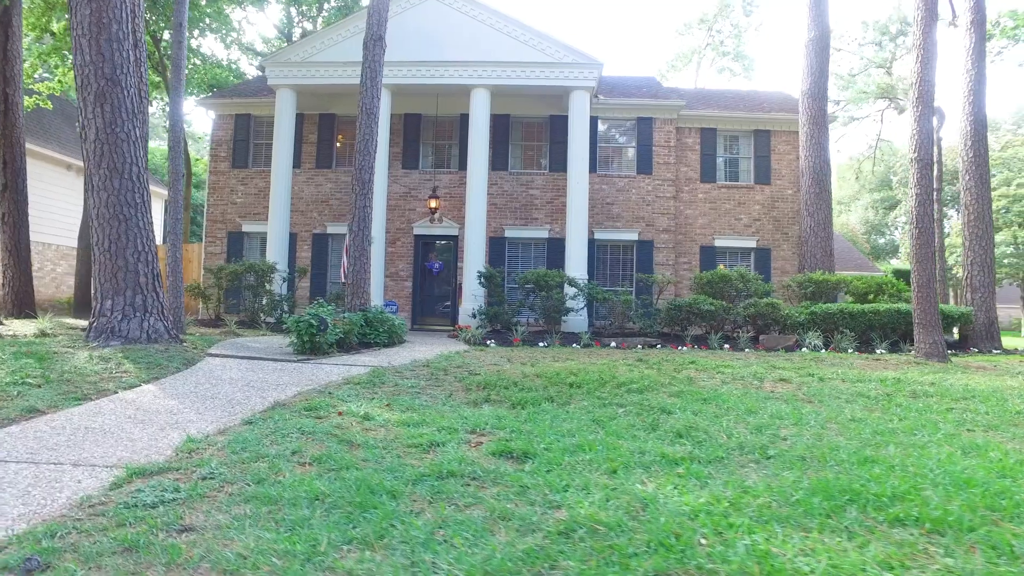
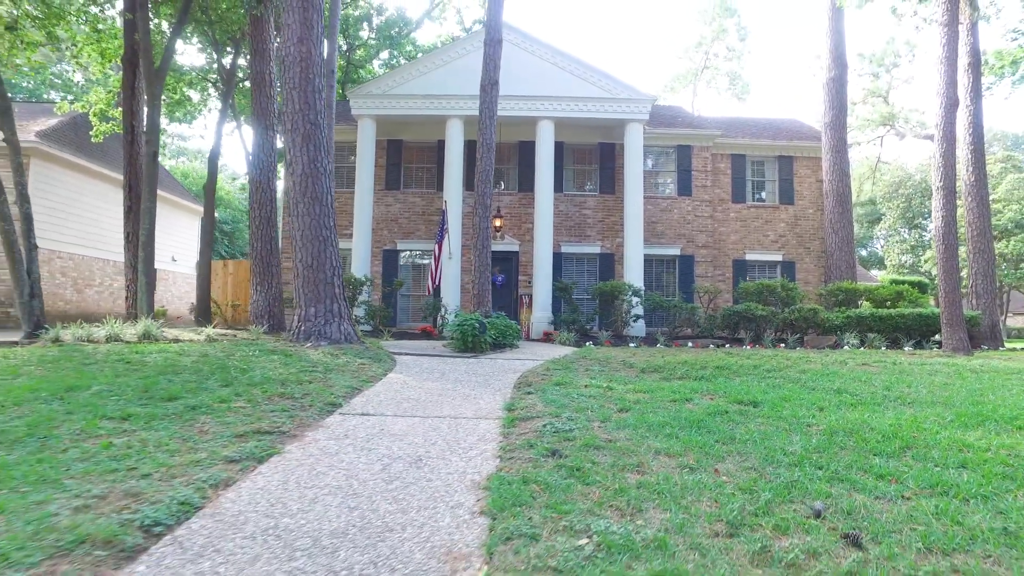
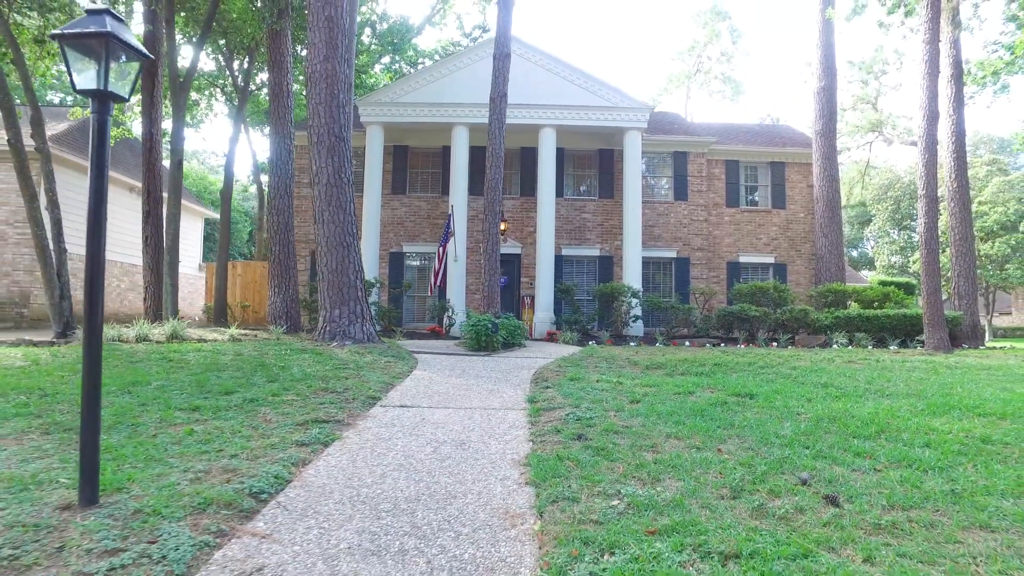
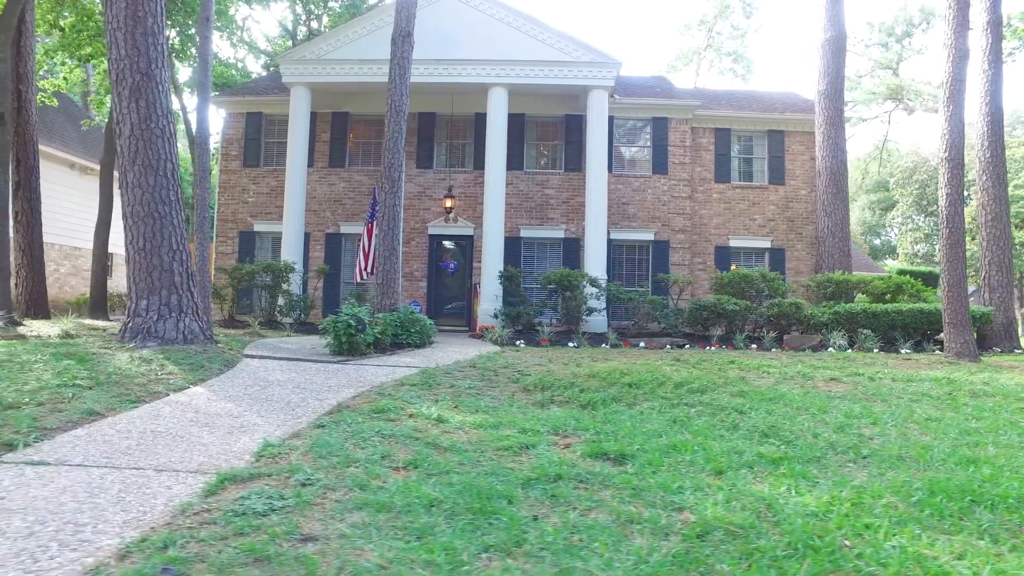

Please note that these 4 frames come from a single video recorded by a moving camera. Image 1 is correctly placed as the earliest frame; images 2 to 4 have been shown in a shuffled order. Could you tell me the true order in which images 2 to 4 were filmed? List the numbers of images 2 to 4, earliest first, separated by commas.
4, 2, 3
